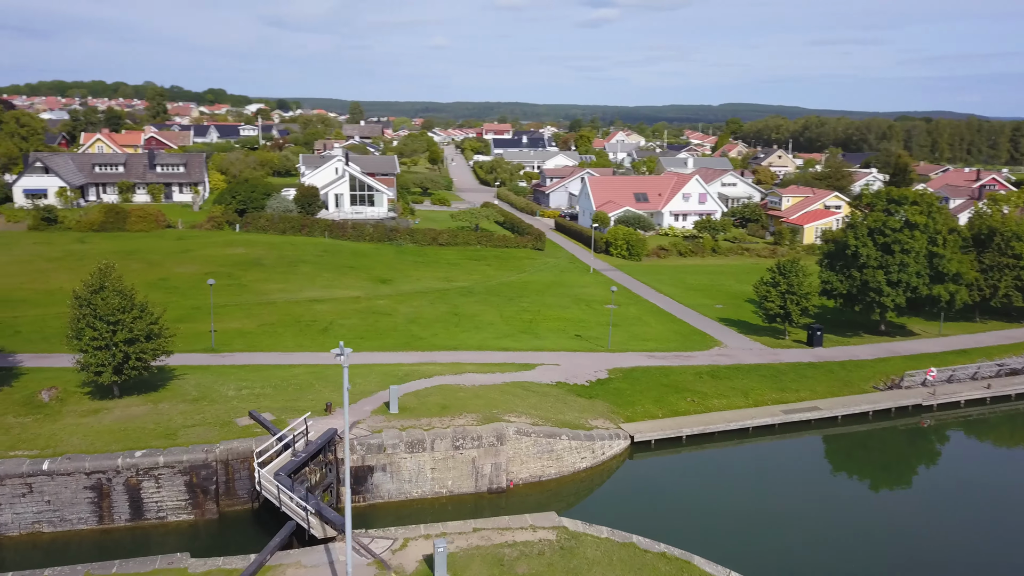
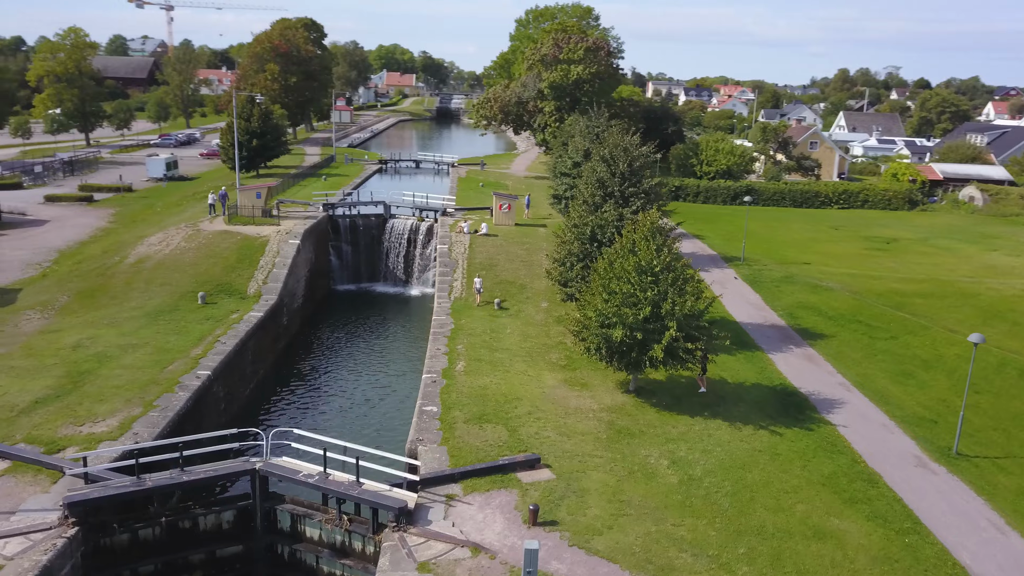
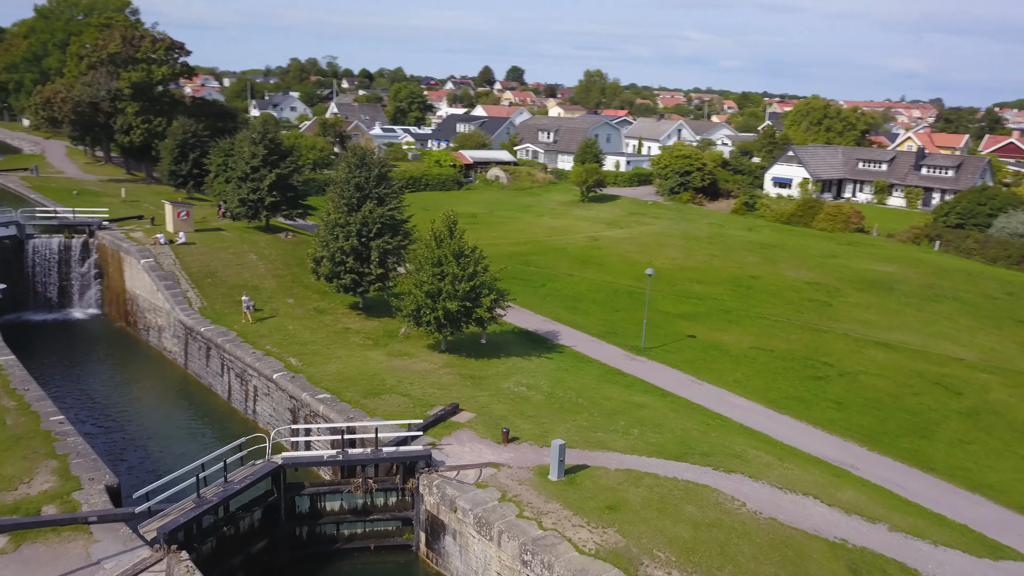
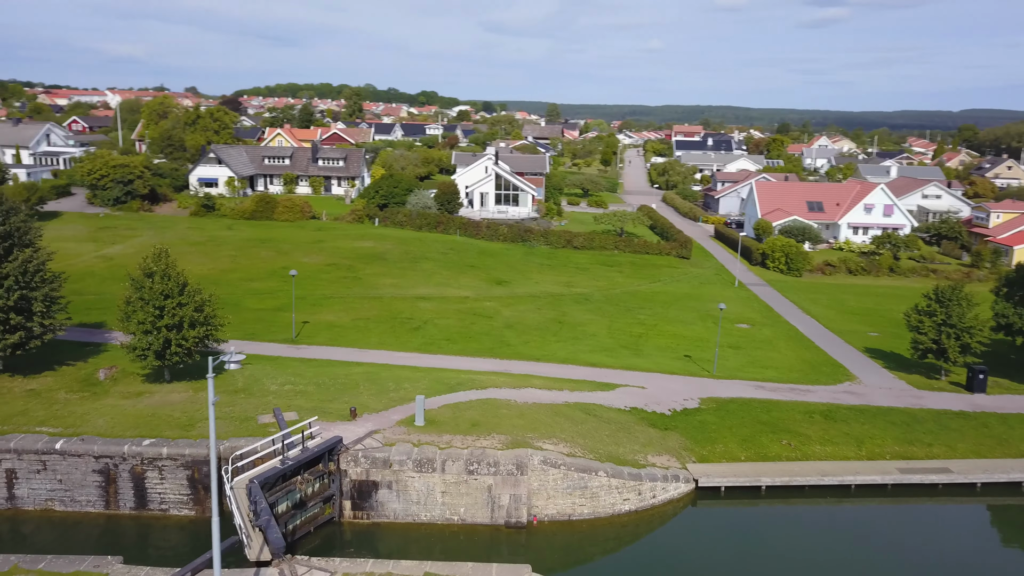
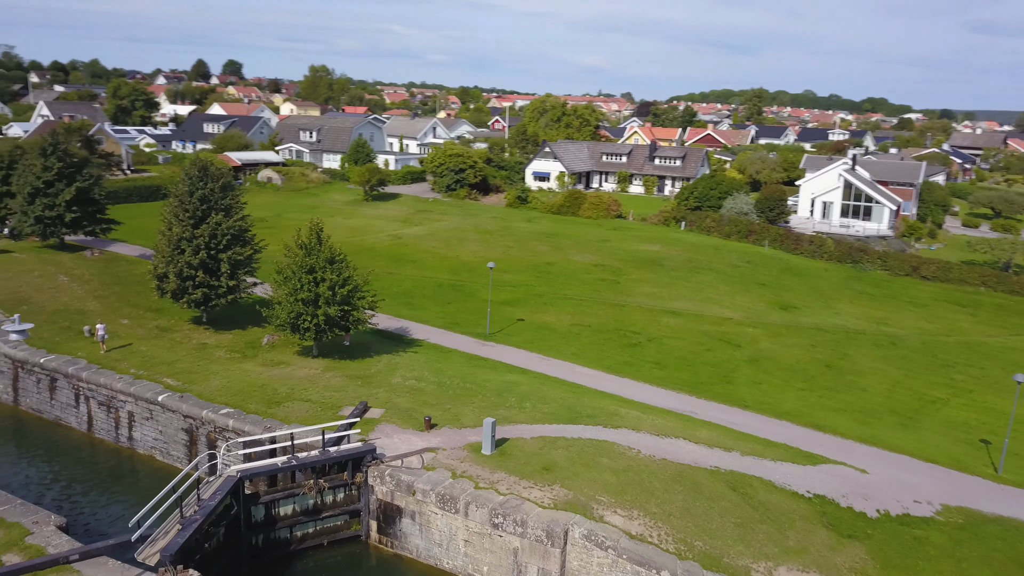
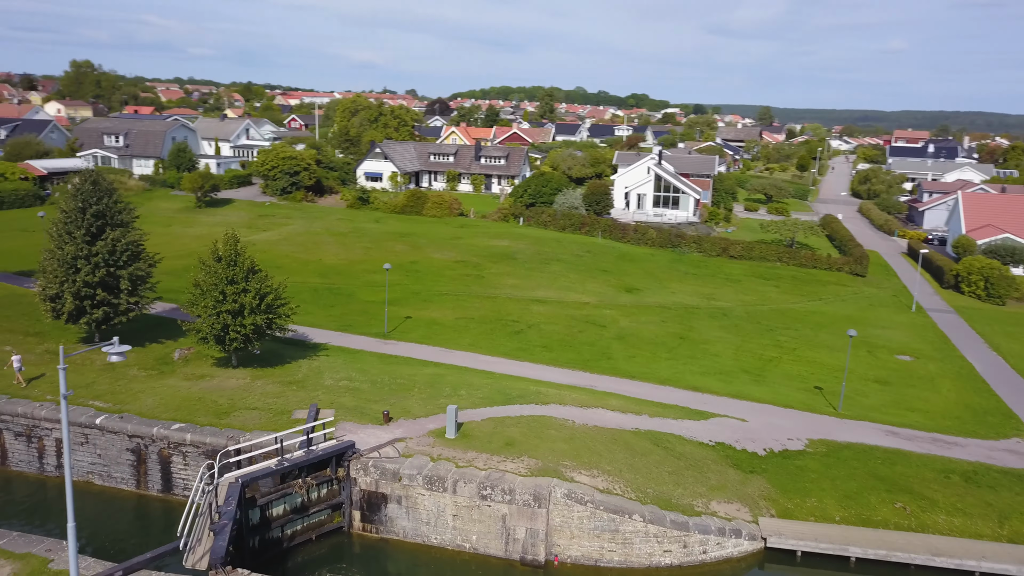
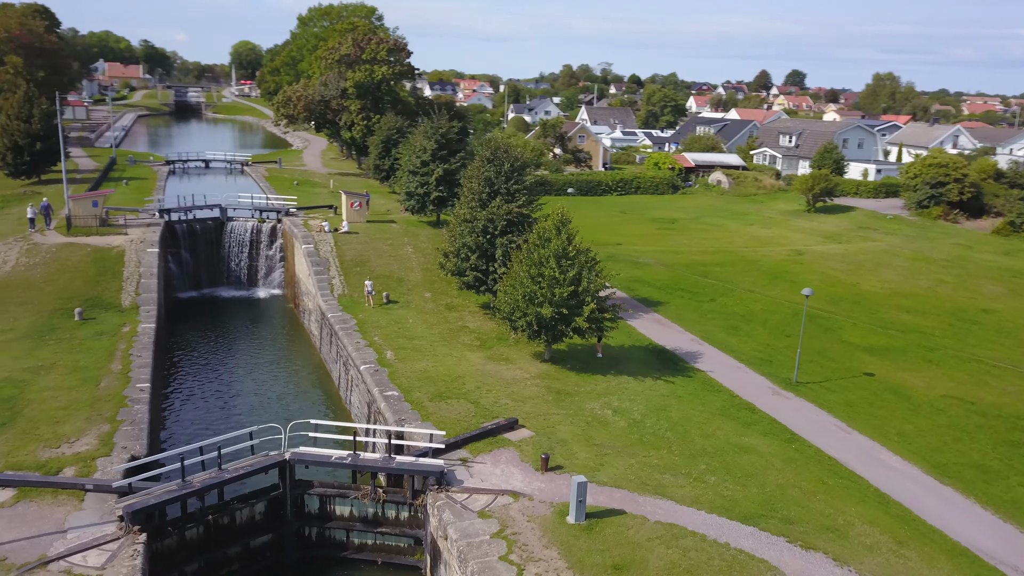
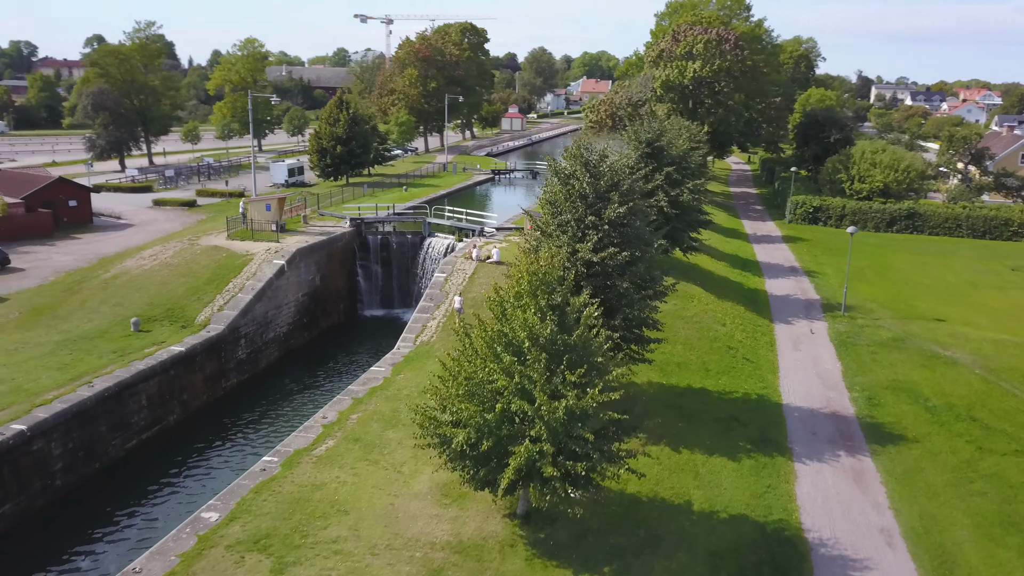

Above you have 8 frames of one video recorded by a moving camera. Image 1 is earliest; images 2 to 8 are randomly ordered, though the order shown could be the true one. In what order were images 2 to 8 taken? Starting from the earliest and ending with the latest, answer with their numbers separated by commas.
4, 6, 5, 3, 7, 2, 8
